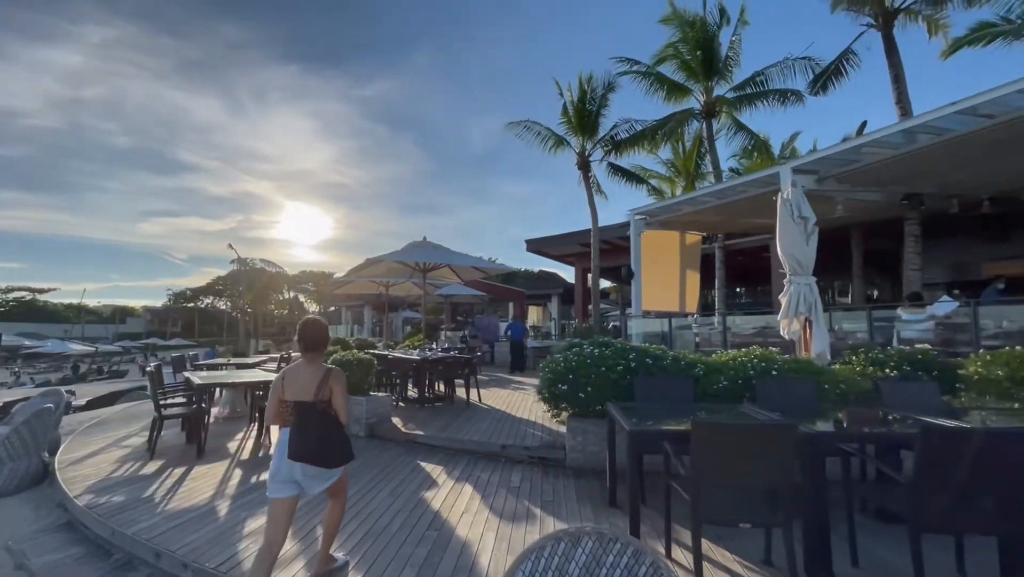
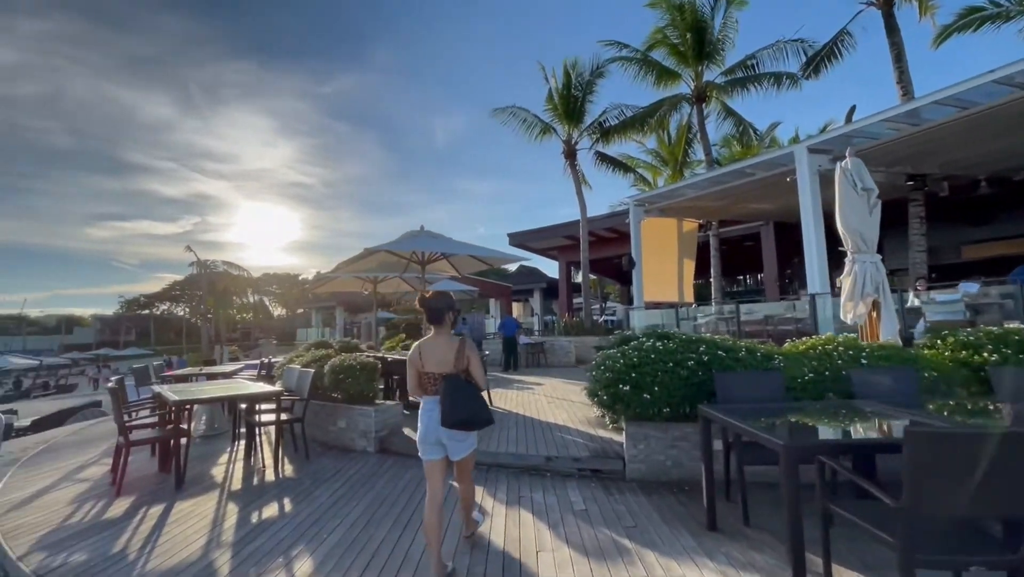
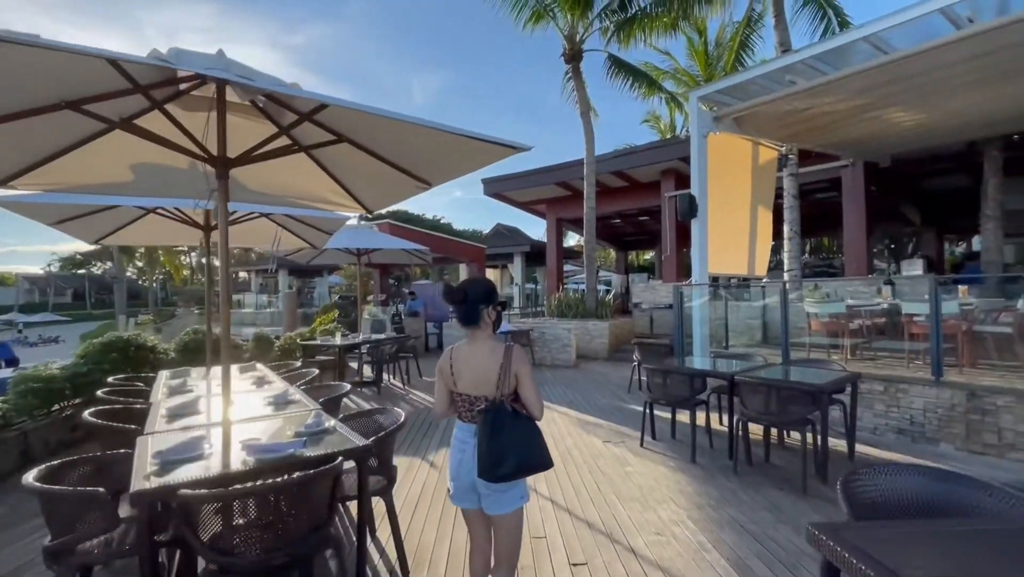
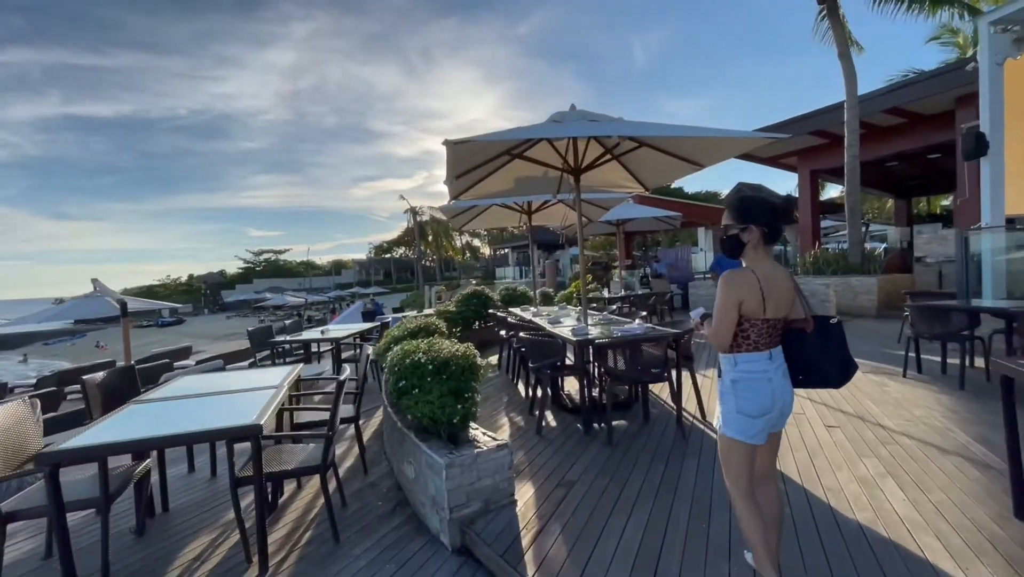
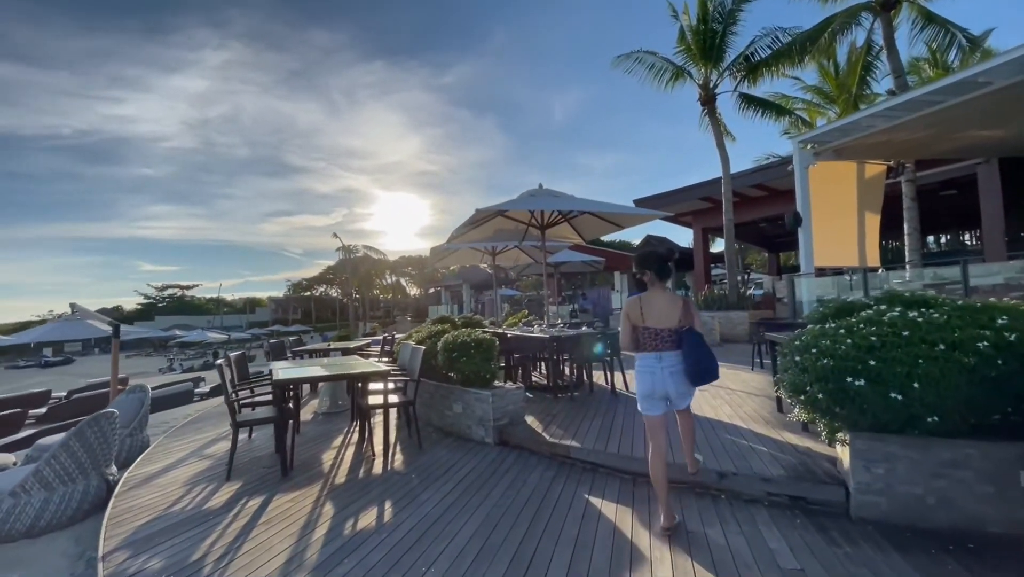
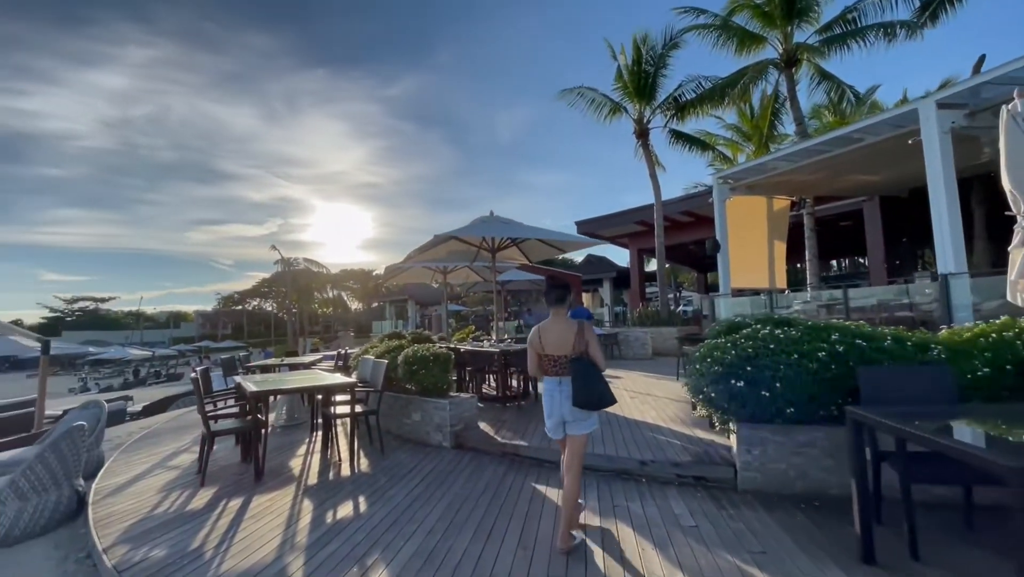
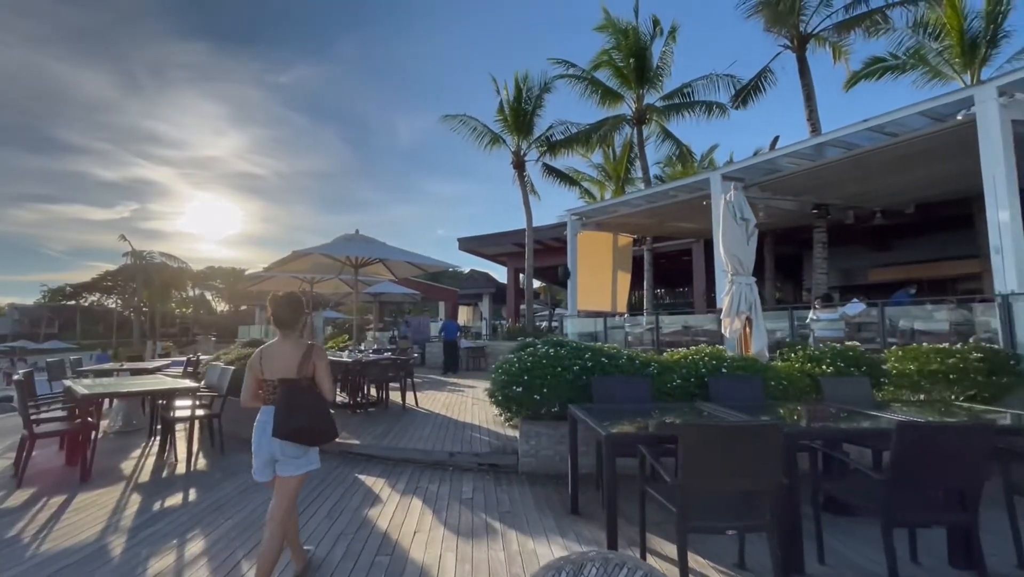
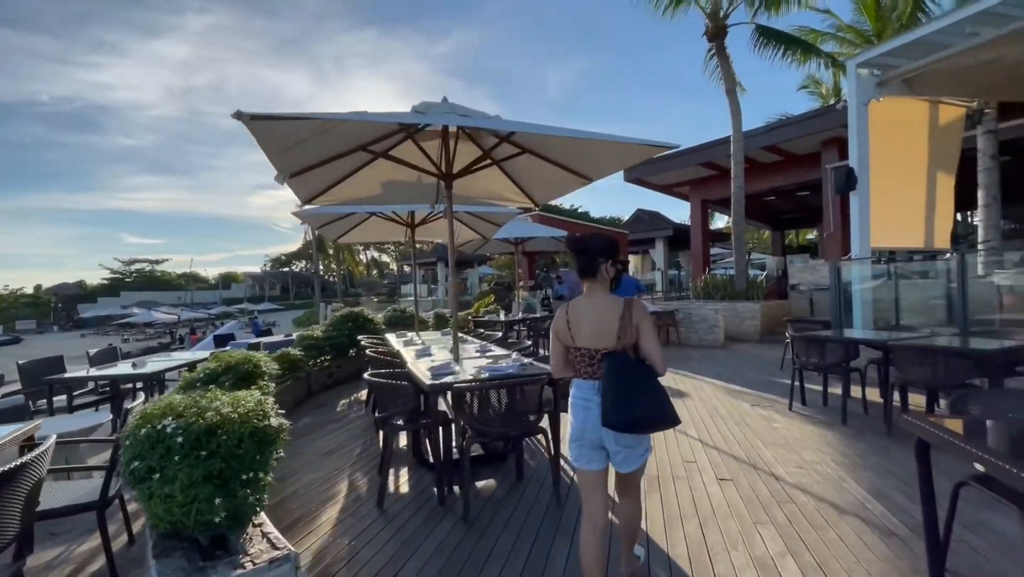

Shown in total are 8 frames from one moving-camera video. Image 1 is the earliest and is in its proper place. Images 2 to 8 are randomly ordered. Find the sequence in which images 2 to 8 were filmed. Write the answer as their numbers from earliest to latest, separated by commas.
7, 2, 6, 5, 4, 8, 3
